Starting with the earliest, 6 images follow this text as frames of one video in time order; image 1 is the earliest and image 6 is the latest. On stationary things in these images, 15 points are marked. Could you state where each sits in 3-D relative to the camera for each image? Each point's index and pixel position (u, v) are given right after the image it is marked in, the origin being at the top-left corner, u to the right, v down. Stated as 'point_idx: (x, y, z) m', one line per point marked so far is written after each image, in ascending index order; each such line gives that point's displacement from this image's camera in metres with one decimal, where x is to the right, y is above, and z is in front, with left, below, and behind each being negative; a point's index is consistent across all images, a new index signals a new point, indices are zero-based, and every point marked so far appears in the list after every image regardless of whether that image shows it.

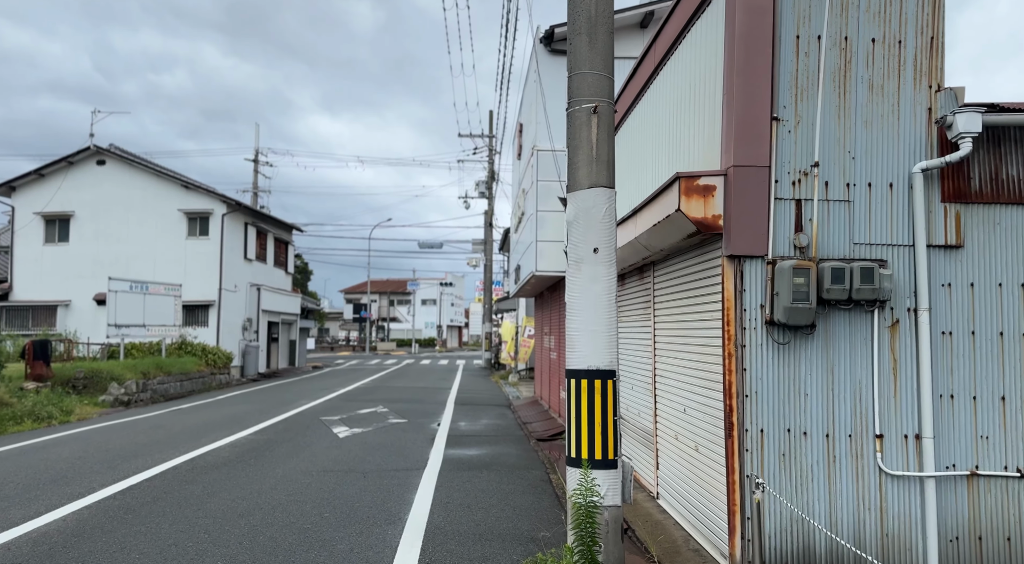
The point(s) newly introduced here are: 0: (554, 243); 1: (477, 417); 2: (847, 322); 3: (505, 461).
0: (+0.7, +0.7, +11.4) m
1: (-0.7, -2.8, +13.9) m
2: (+2.4, -0.3, +4.8) m
3: (-0.1, -2.5, +9.2) m
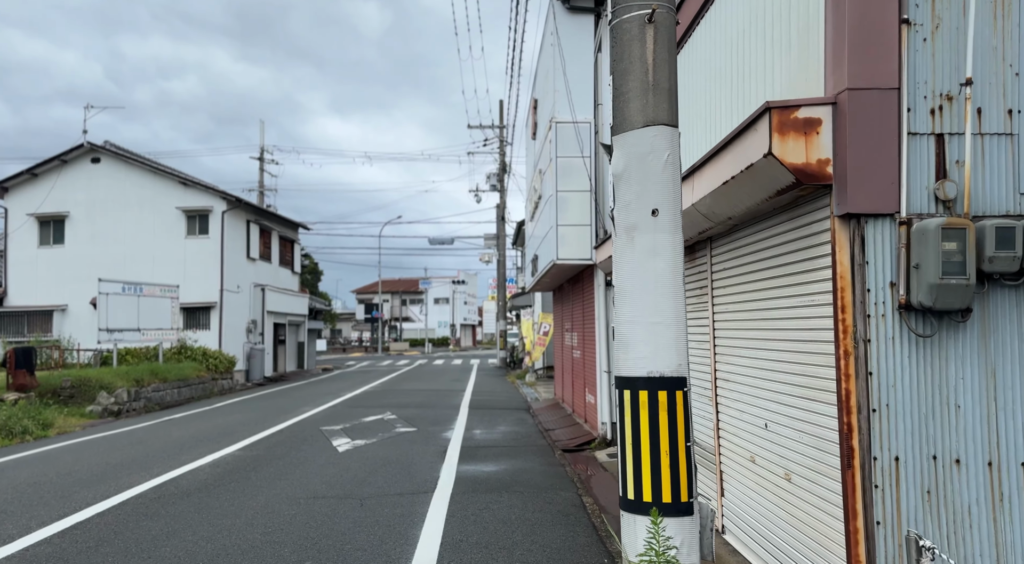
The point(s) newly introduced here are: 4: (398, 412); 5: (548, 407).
0: (+1.0, +0.8, +10.1) m
1: (-0.3, -2.7, +12.5) m
2: (+2.5, -0.1, +3.4) m
3: (+0.2, -2.3, +7.9) m
4: (-2.4, -2.7, +14.1) m
5: (+0.8, -2.8, +14.9) m
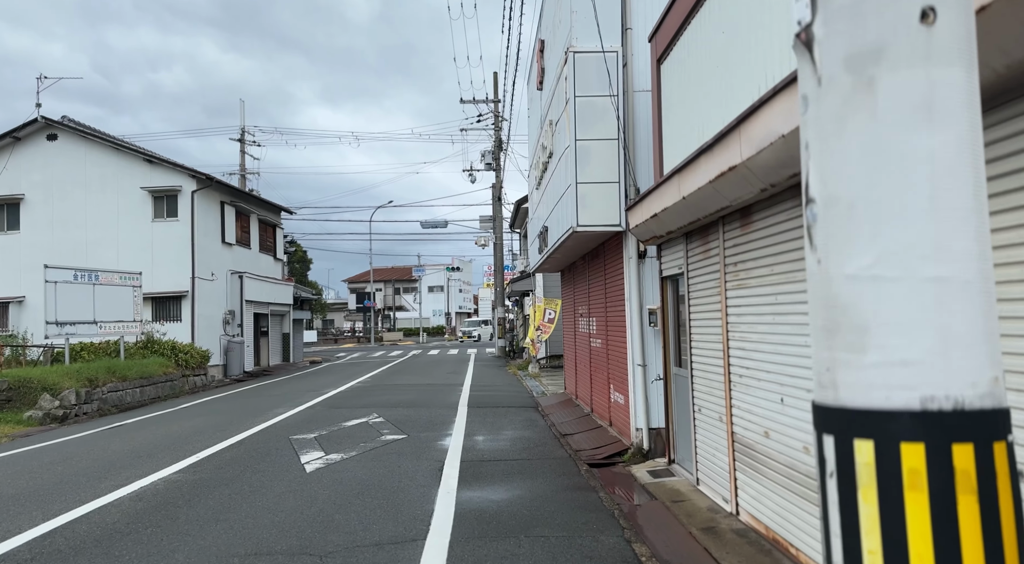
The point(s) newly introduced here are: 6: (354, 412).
0: (+1.1, +1.2, +8.0) m
1: (-0.2, -2.3, +10.6) m
2: (+2.7, +0.1, +1.4) m
3: (+0.3, -2.0, +5.9) m
4: (-2.3, -2.4, +12.1) m
5: (+0.9, -2.3, +12.9) m
6: (-2.9, -2.4, +12.3) m
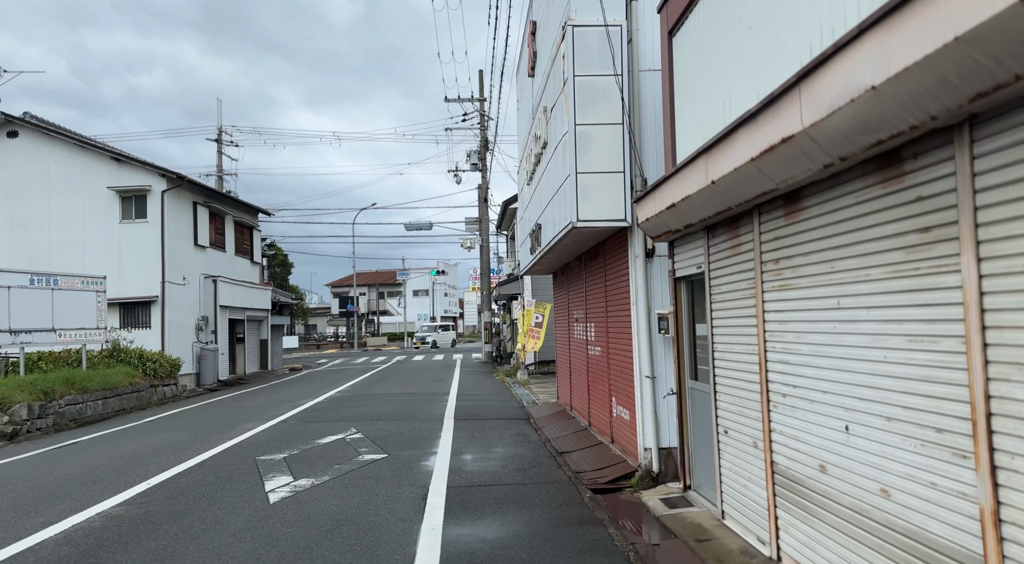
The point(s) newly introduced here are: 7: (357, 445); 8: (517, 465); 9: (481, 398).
0: (+1.0, +1.1, +7.2) m
1: (-0.3, -2.3, +9.6) m
2: (+2.8, +0.2, +0.5) m
3: (+0.3, -2.1, +5.0) m
4: (-2.5, -2.4, +11.2) m
5: (+0.8, -2.4, +12.0) m
6: (-3.1, -2.5, +11.3) m
7: (-2.3, -2.4, +9.7) m
8: (+0.1, -2.3, +8.3) m
9: (-0.7, -2.7, +15.4) m
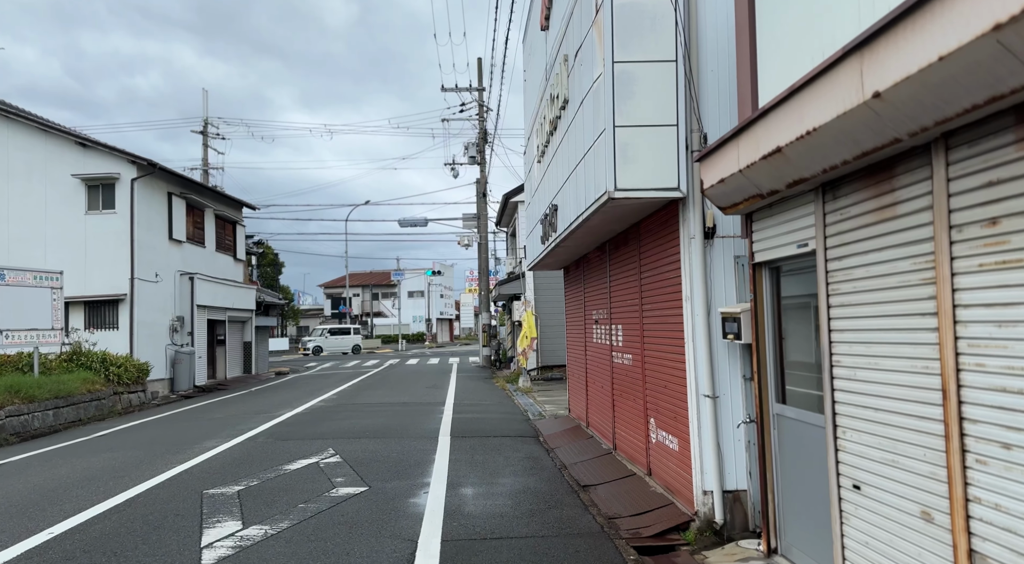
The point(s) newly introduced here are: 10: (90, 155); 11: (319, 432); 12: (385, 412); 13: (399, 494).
0: (+1.1, +1.2, +5.4) m
1: (-0.2, -2.2, +7.9) m
2: (+2.9, +0.3, -1.2) m
3: (+0.4, -1.9, +3.3) m
4: (-2.4, -2.3, +9.4) m
5: (+0.9, -2.3, +10.2) m
6: (-3.0, -2.4, +9.6) m
7: (-2.1, -2.3, +8.0) m
8: (+0.2, -2.2, +6.5) m
9: (-0.6, -2.6, +13.6) m
10: (-12.1, +3.6, +19.2) m
11: (-3.1, -2.4, +10.8) m
12: (-2.5, -2.6, +13.2) m
13: (-1.2, -2.2, +7.1) m
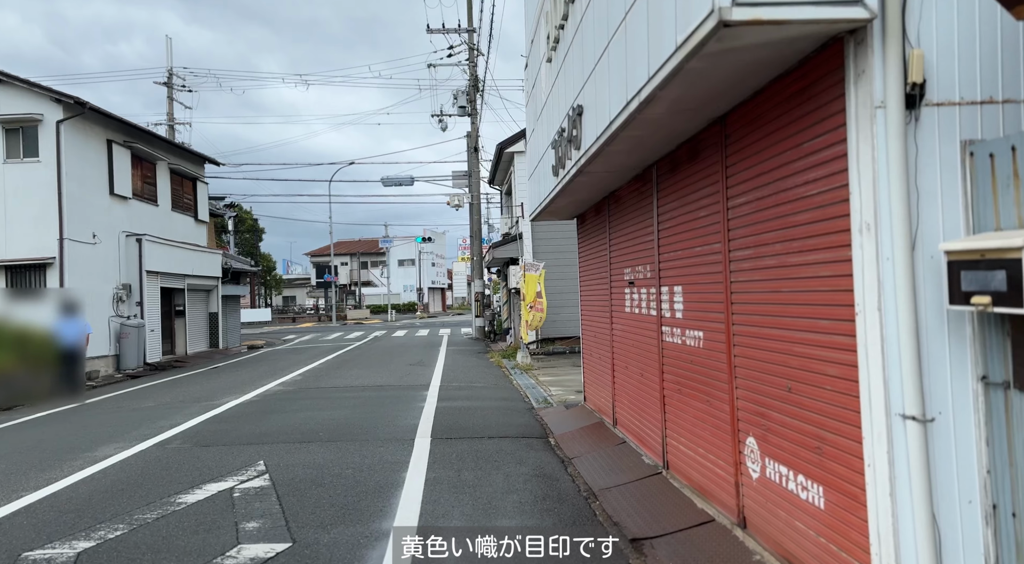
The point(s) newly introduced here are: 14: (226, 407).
0: (+1.2, +1.6, +2.7) m
1: (-0.2, -1.8, +5.3) m
2: (+3.1, +0.3, -3.9) m
3: (+0.5, -1.7, +0.6) m
4: (-2.3, -1.8, +6.7) m
5: (+0.9, -1.7, +7.6) m
6: (-3.0, -1.8, +6.9) m
7: (-2.1, -1.8, +5.3) m
8: (+0.2, -1.7, +3.9) m
9: (-0.7, -1.9, +11.0) m
10: (-12.2, +4.6, +16.1) m
11: (-3.1, -1.8, +8.2) m
12: (-2.5, -1.9, +10.6) m
13: (-1.2, -1.8, +4.4) m
14: (-4.5, -1.9, +10.4) m
